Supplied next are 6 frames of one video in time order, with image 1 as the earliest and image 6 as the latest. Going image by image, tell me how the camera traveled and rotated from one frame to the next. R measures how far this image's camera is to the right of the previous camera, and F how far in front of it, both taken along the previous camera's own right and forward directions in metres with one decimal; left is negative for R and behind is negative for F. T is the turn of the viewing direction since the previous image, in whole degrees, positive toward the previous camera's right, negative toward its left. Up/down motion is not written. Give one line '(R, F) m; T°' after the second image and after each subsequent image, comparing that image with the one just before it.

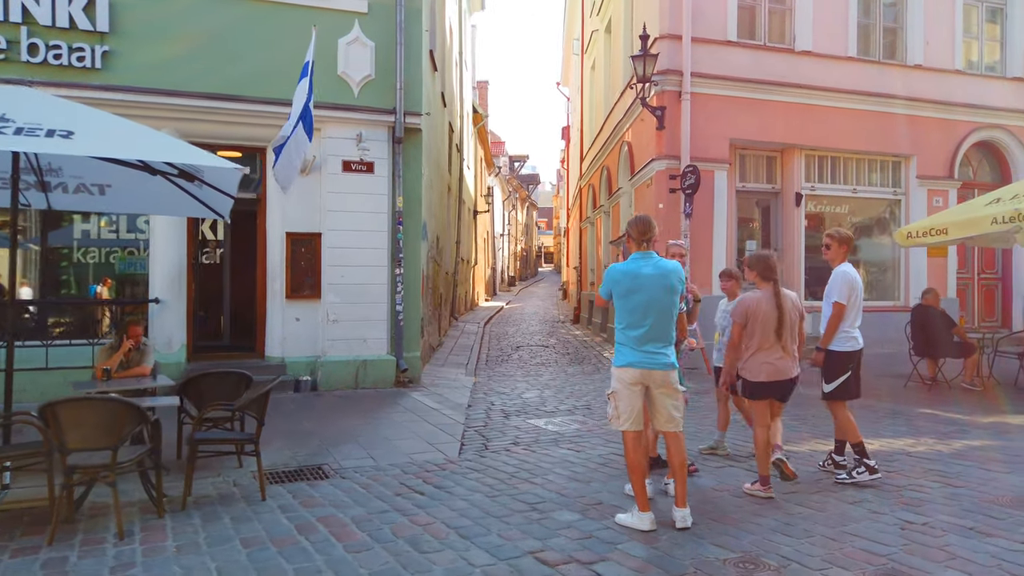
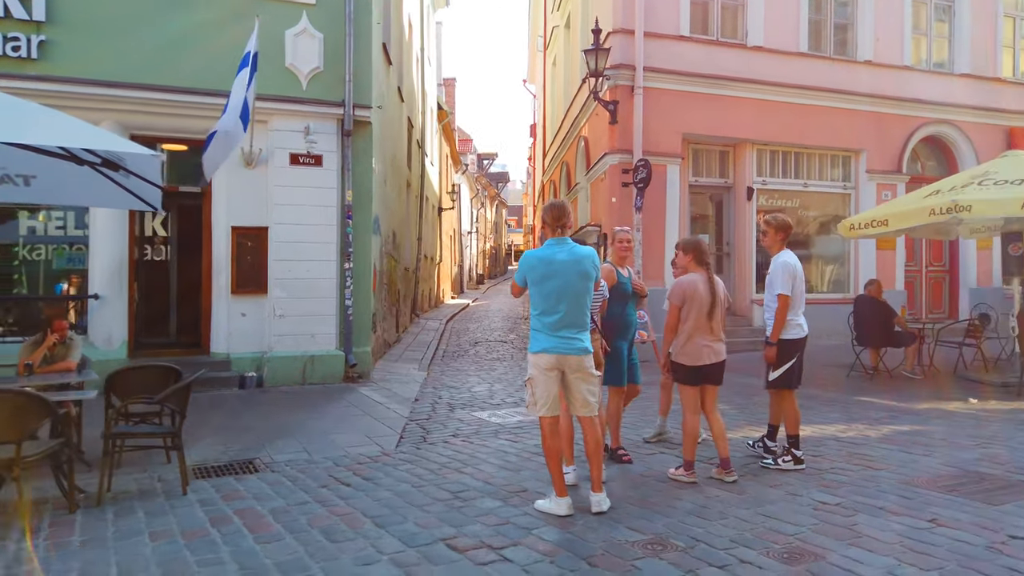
(+0.3, 0.0) m; +2°
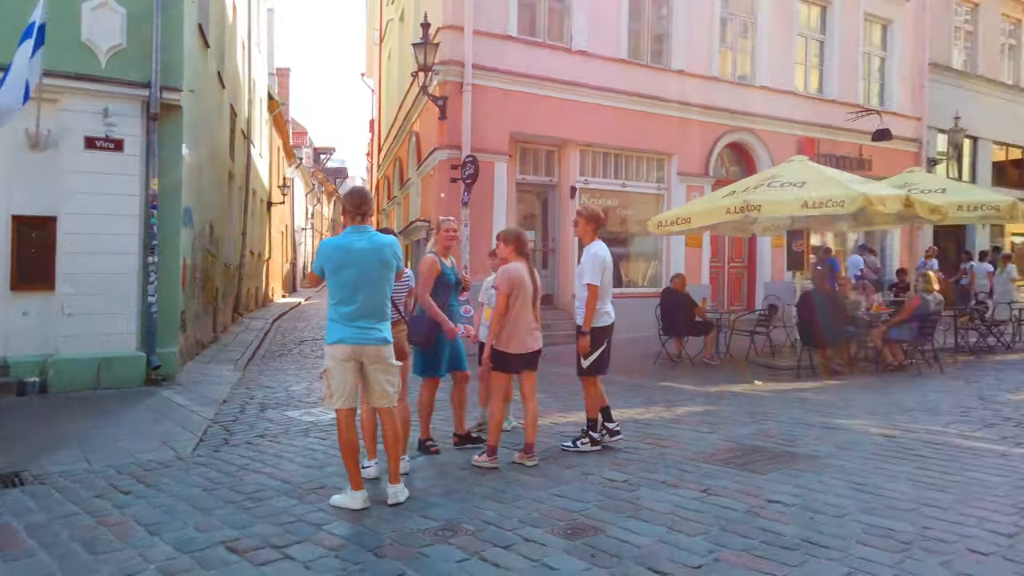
(+0.2, 0.0) m; +12°
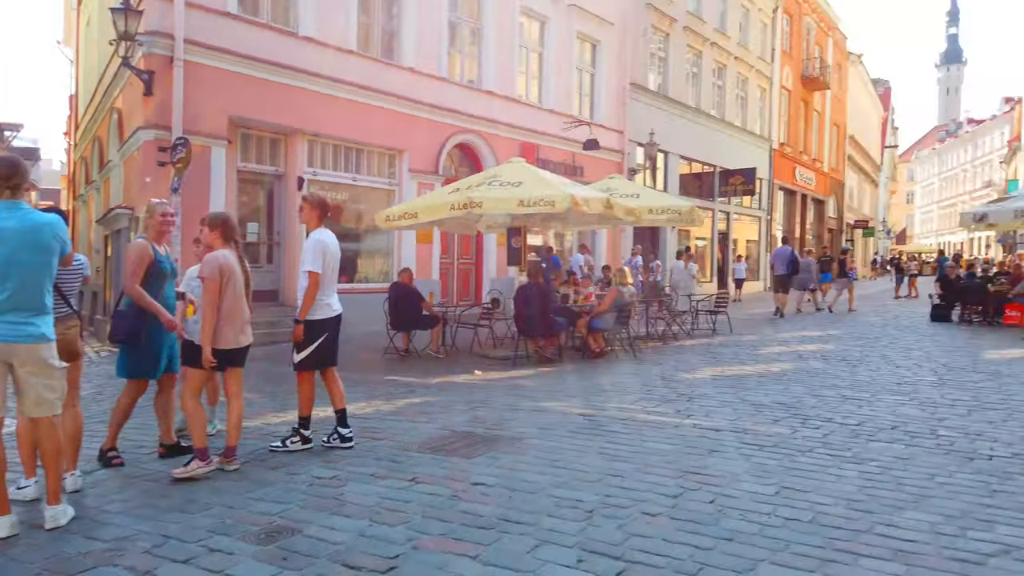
(+0.2, +0.1) m; +20°
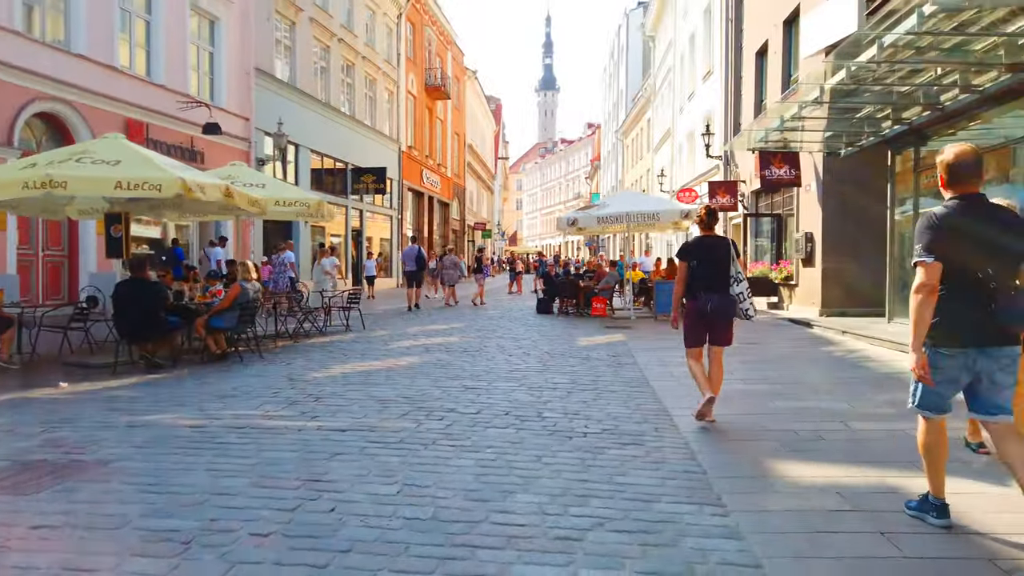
(+0.1, +0.3) m; +27°
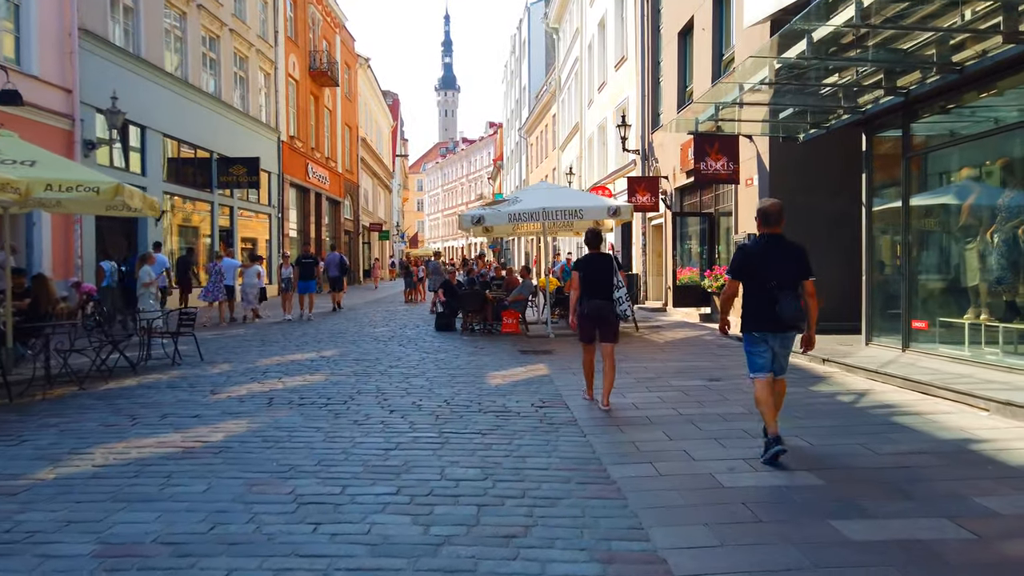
(+0.2, +2.9) m; +7°
